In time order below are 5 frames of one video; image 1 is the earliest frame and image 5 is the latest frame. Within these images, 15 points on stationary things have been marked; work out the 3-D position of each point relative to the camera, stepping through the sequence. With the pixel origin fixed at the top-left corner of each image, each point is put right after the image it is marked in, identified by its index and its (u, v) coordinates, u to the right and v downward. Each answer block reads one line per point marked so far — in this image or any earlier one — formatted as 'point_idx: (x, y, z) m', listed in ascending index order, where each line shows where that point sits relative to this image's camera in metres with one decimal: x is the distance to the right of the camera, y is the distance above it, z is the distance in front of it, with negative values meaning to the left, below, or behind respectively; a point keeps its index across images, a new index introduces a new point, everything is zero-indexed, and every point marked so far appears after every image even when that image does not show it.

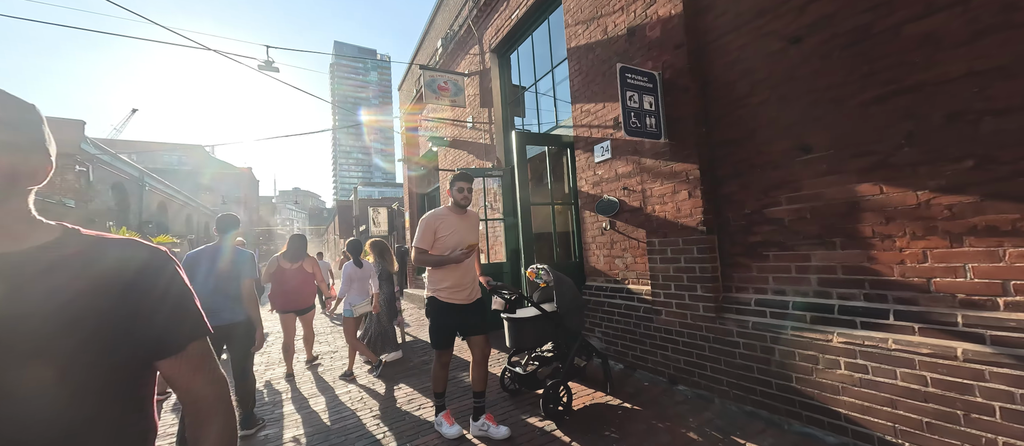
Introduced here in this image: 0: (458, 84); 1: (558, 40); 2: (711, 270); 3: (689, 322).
0: (-1.1, +2.9, +7.3) m
1: (+0.7, +2.7, +5.3) m
2: (+1.6, -0.4, +2.9) m
3: (+1.5, -0.8, +3.0) m
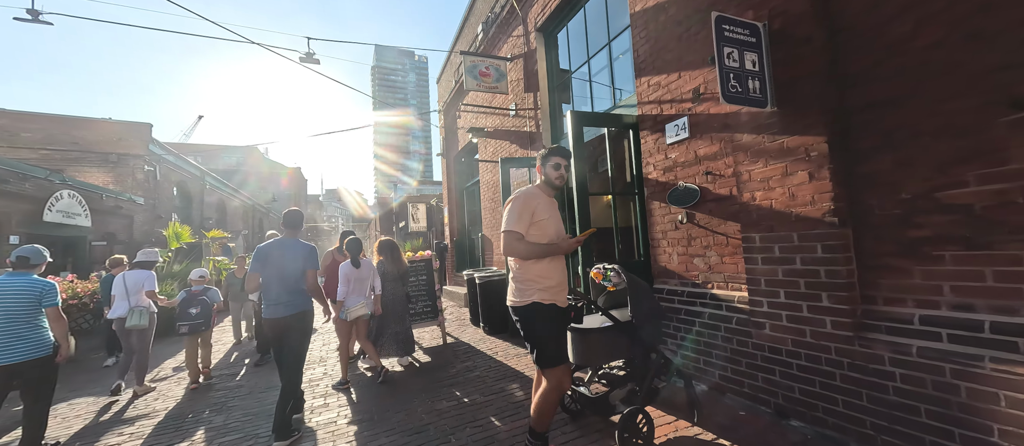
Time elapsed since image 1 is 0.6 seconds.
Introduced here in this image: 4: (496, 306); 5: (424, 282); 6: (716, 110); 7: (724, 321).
0: (-0.2, +3.0, +6.8) m
1: (+1.4, +2.8, +4.6) m
2: (+2.0, -0.3, +2.2) m
3: (+2.0, -0.8, +2.3) m
4: (-0.3, -1.4, +5.8) m
5: (-1.4, -1.0, +5.8) m
6: (+1.7, +1.0, +3.0) m
7: (+1.7, -0.8, +2.9) m
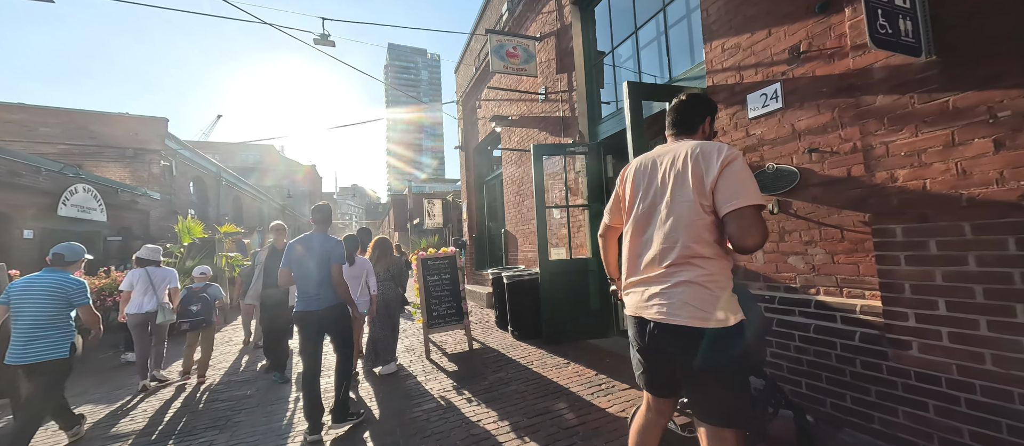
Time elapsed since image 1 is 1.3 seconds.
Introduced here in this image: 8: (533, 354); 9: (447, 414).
0: (+0.3, +3.1, +6.2) m
1: (+1.8, +2.9, +4.0) m
2: (+2.4, -0.3, +1.6) m
3: (+2.3, -0.7, +1.7) m
4: (+0.2, -1.3, +5.3) m
5: (-1.0, -0.9, +5.3) m
6: (+2.1, +1.0, +2.4) m
7: (+2.1, -0.7, +2.3) m
8: (+0.3, -1.7, +4.6) m
9: (-0.6, -1.7, +3.2) m
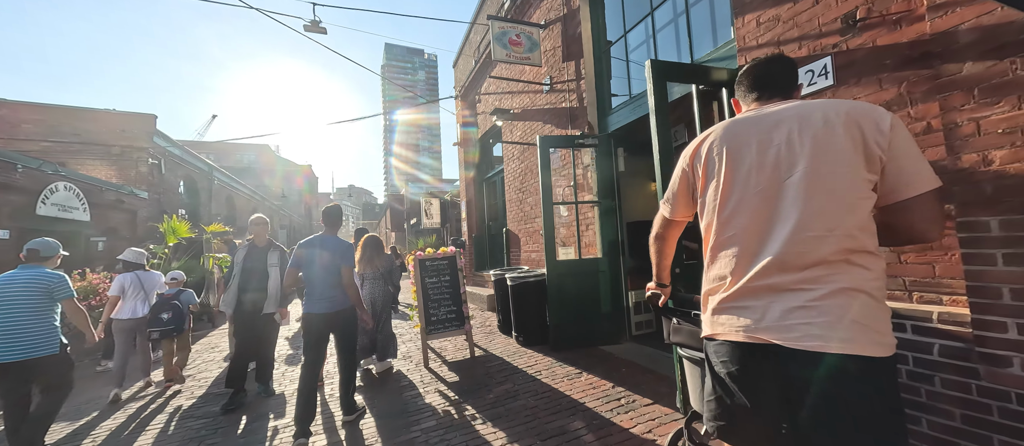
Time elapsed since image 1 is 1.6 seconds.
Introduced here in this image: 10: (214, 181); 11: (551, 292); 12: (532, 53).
0: (+0.3, +3.1, +5.9) m
1: (+1.9, +2.9, +3.7) m
2: (+2.5, -0.2, +1.2) m
3: (+2.4, -0.7, +1.4) m
4: (+0.3, -1.2, +4.9) m
5: (-0.9, -0.8, +4.9) m
6: (+2.2, +1.1, +2.1) m
7: (+2.2, -0.7, +1.9) m
8: (+0.3, -1.6, +4.2) m
9: (-0.5, -1.7, +2.8) m
10: (-16.5, +2.4, +19.7) m
11: (+0.5, -0.9, +4.6) m
12: (+0.3, +2.8, +5.9) m
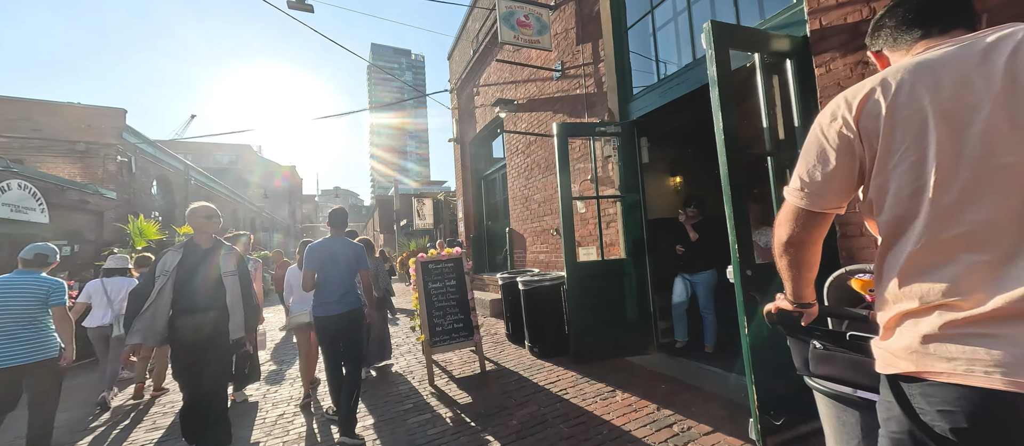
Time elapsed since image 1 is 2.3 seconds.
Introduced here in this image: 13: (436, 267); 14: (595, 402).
0: (+0.5, +3.1, +5.4) m
1: (+2.1, +3.0, +3.2) m
2: (+2.8, -0.1, +0.8) m
3: (+2.7, -0.6, +1.0) m
4: (+0.4, -1.2, +4.4) m
5: (-0.7, -0.8, +4.4) m
6: (+2.5, +1.1, +1.6) m
7: (+2.5, -0.6, +1.5) m
8: (+0.5, -1.6, +3.7) m
9: (-0.3, -1.6, +2.3) m
10: (-16.8, +2.2, +18.6) m
11: (+0.7, -0.9, +4.1) m
12: (+0.5, +2.8, +5.4) m
13: (-0.9, -0.5, +4.4) m
14: (+0.7, -1.6, +3.1) m
